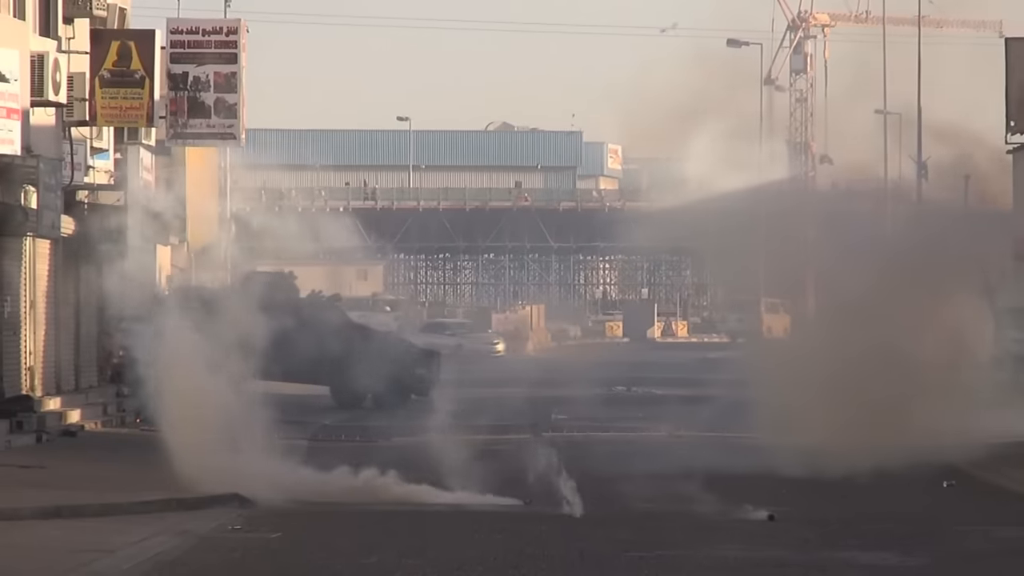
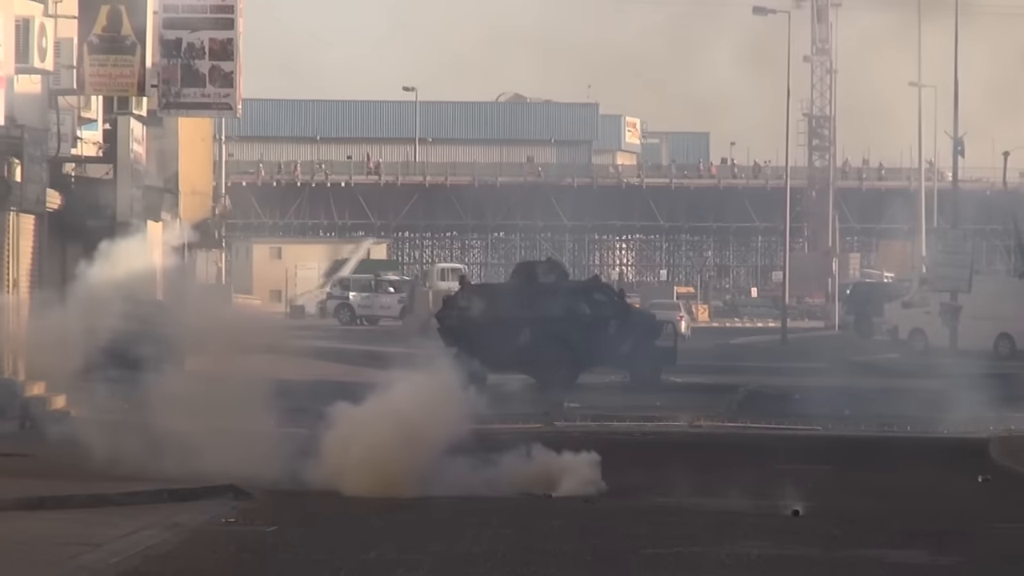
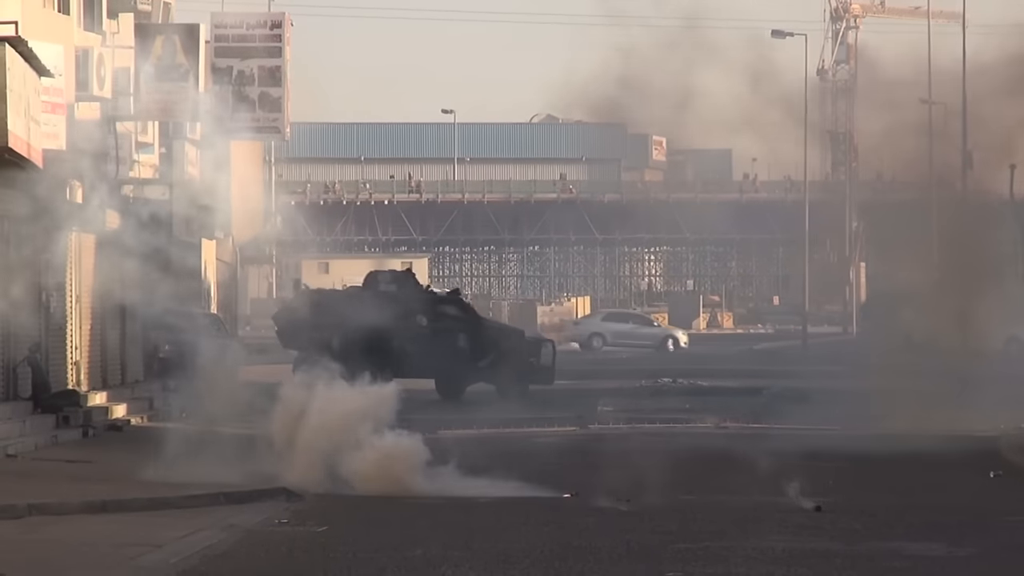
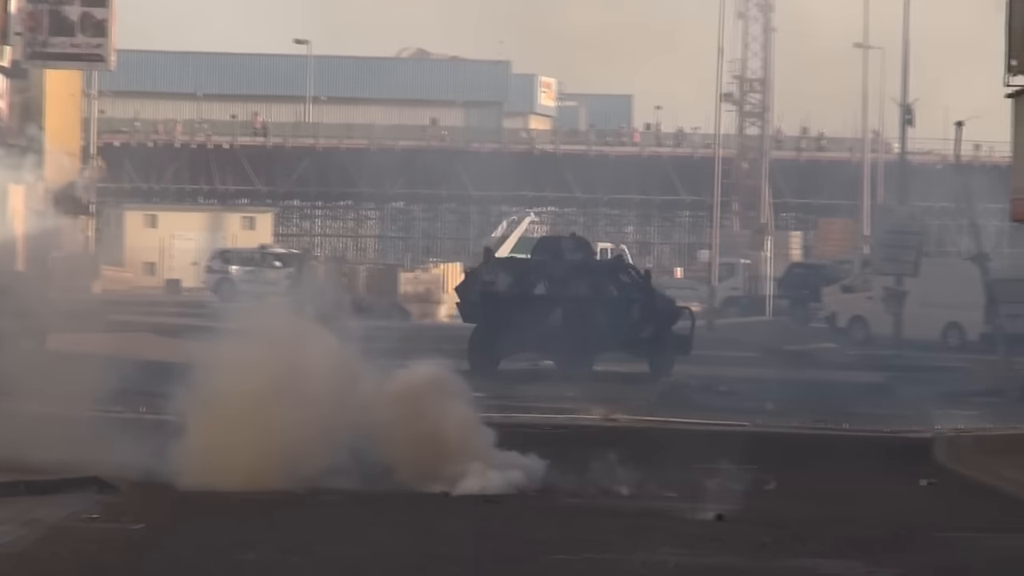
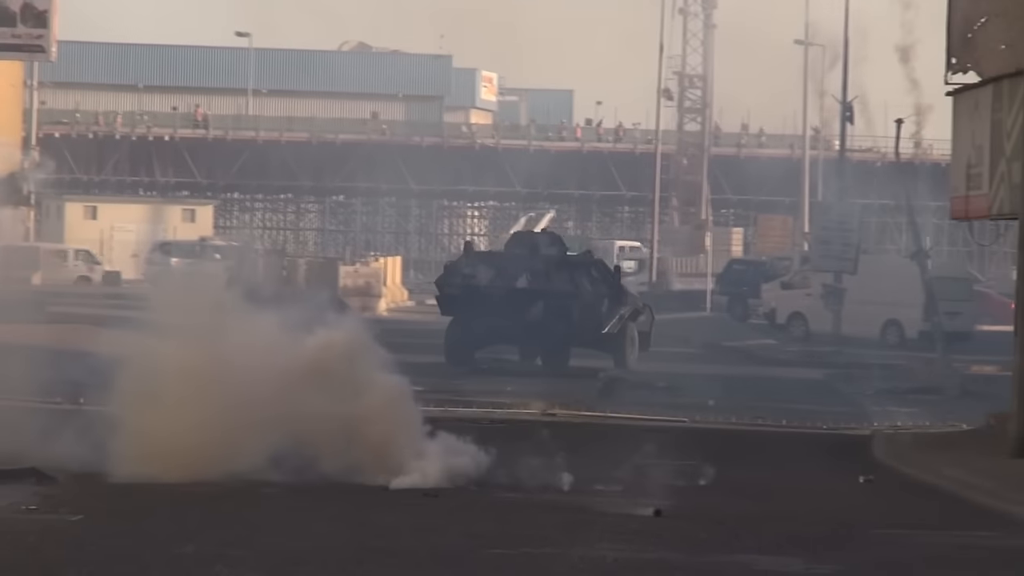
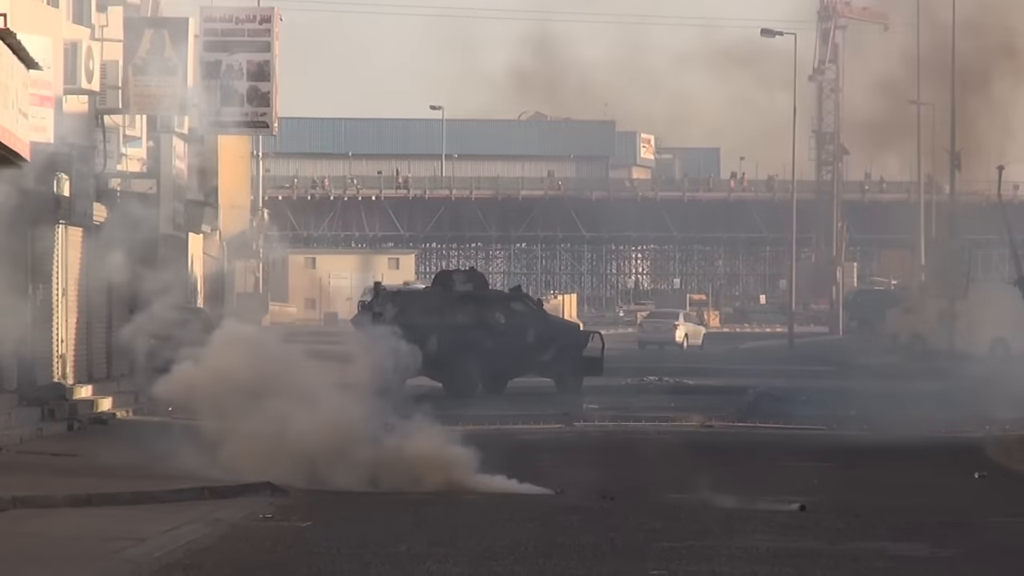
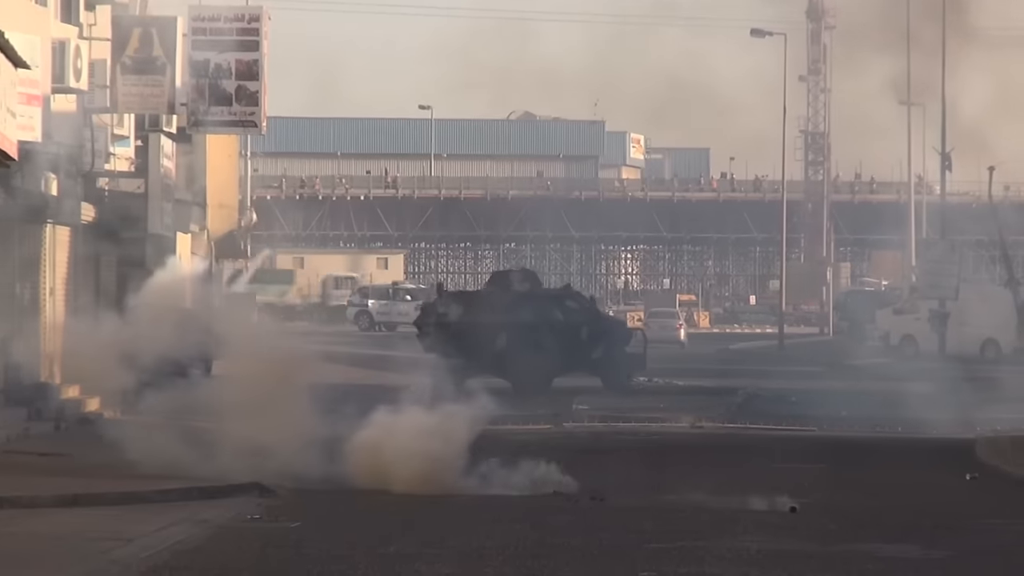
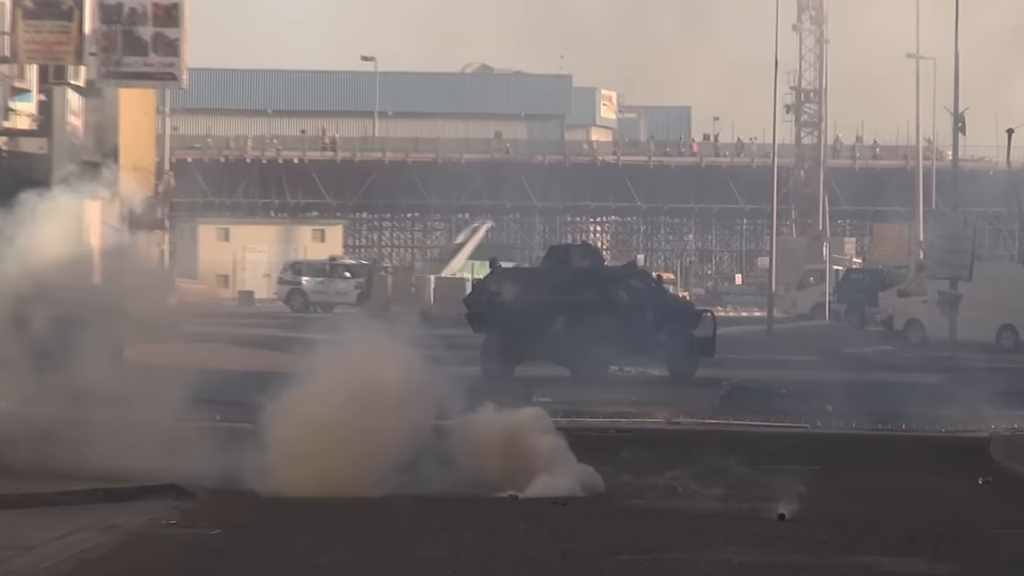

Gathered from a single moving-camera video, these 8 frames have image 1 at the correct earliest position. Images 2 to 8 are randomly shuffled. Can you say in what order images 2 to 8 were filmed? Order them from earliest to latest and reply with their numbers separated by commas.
3, 6, 7, 2, 8, 4, 5
